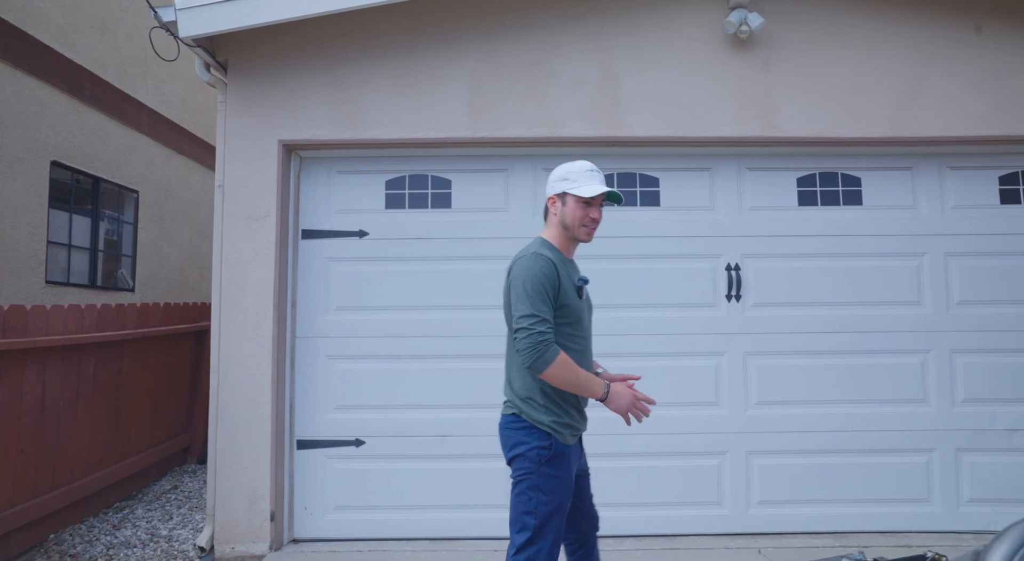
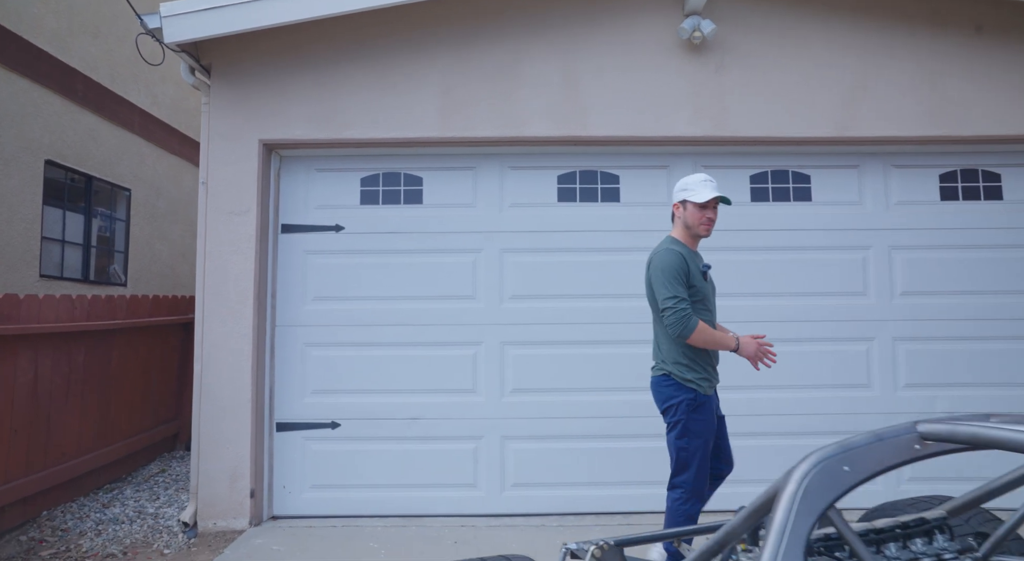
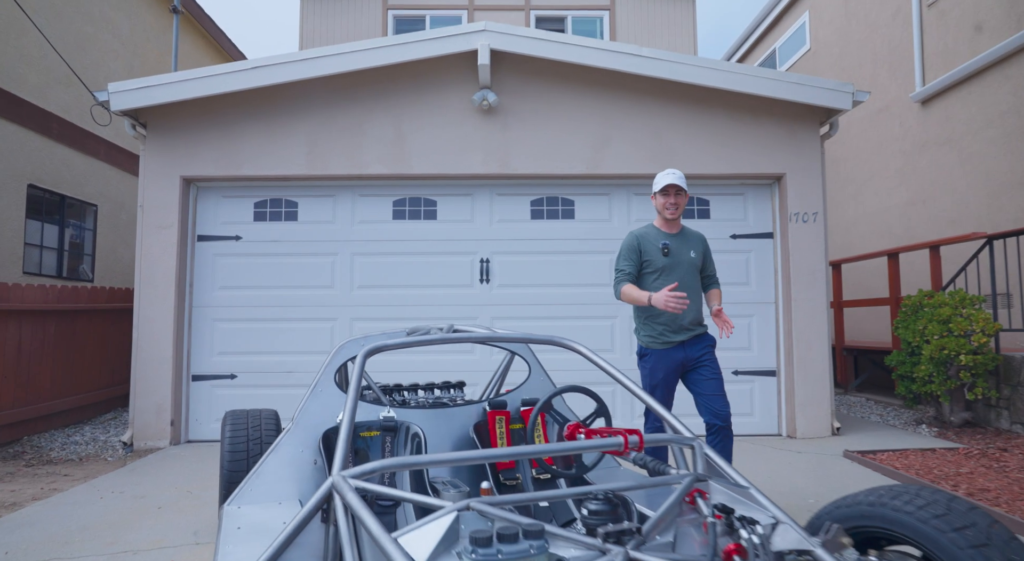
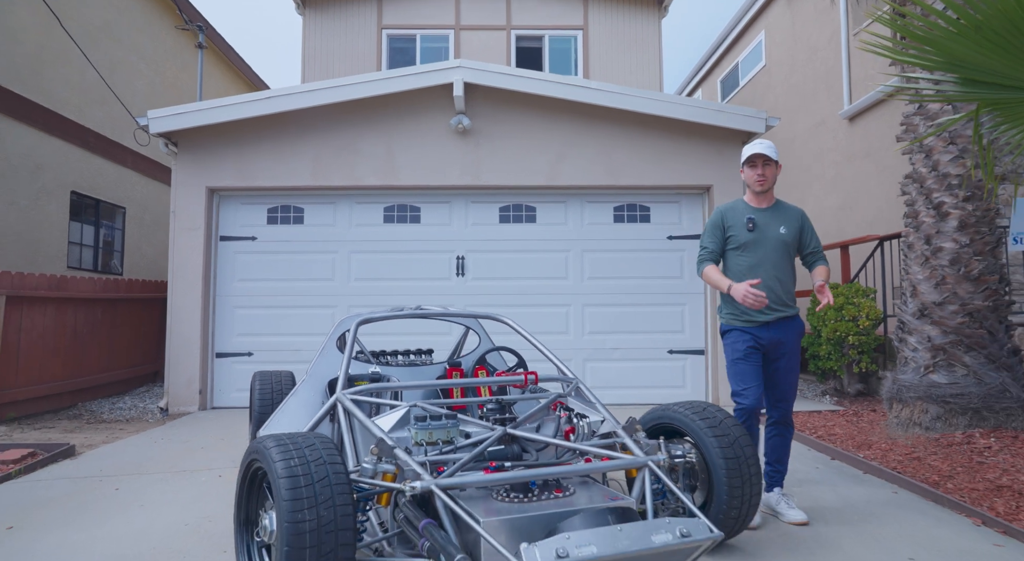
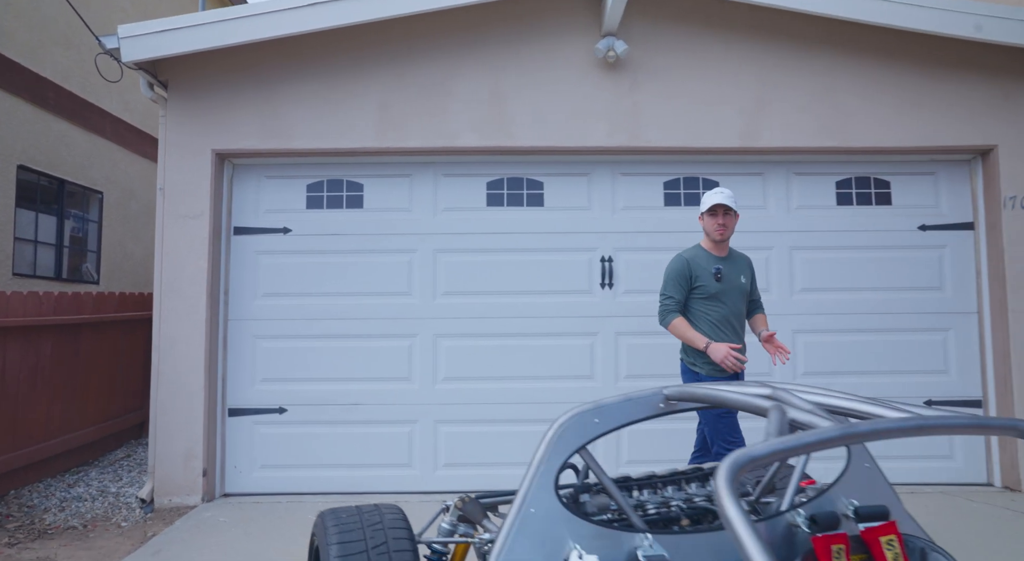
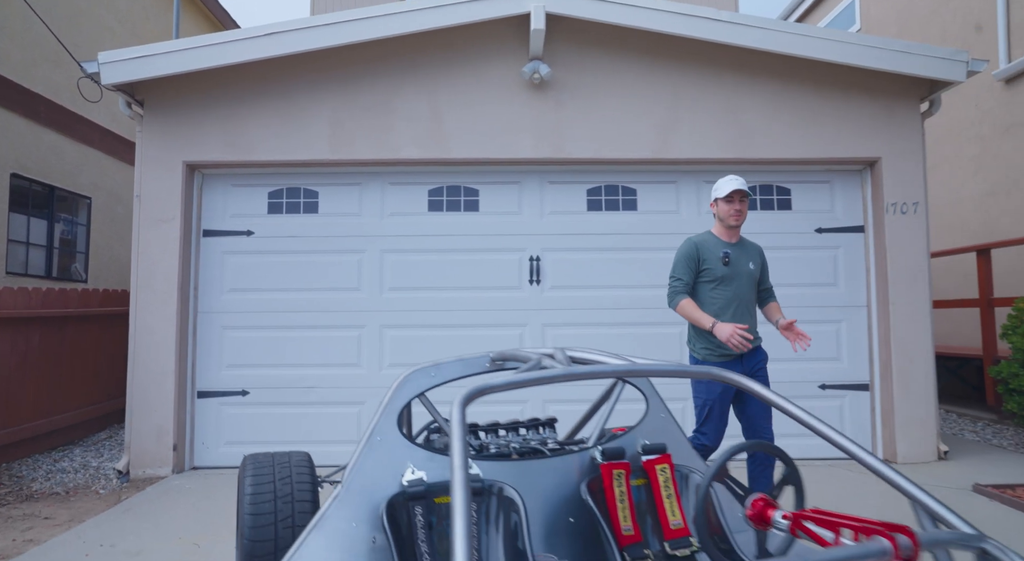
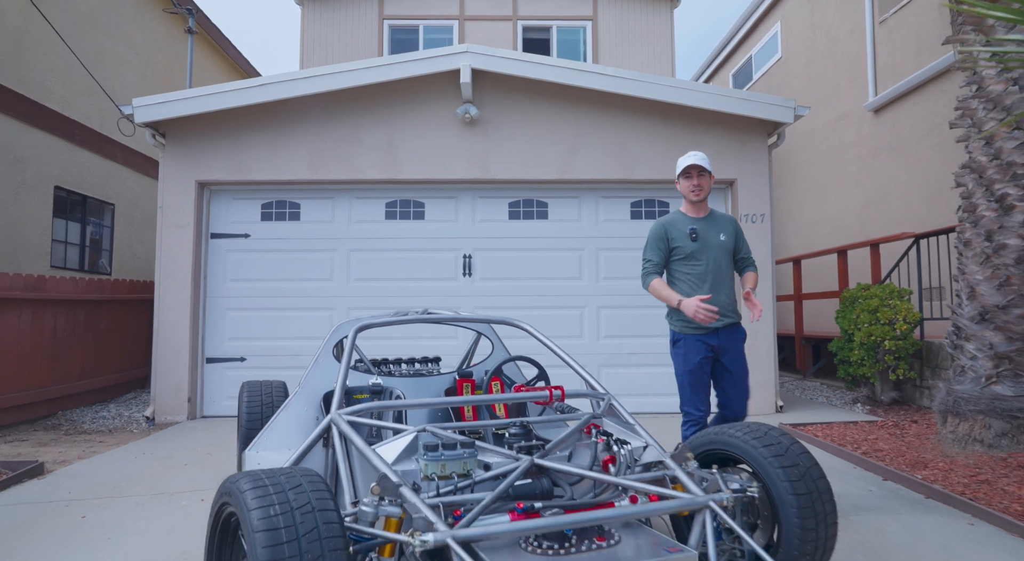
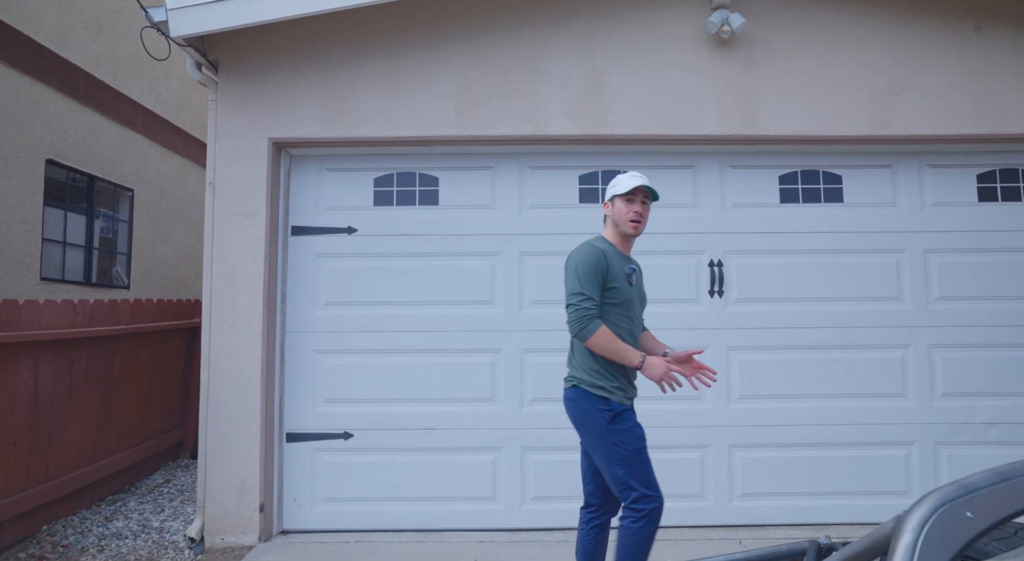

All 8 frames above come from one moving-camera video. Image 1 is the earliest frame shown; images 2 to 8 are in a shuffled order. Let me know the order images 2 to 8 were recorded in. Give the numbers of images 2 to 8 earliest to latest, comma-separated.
8, 2, 5, 6, 3, 7, 4
